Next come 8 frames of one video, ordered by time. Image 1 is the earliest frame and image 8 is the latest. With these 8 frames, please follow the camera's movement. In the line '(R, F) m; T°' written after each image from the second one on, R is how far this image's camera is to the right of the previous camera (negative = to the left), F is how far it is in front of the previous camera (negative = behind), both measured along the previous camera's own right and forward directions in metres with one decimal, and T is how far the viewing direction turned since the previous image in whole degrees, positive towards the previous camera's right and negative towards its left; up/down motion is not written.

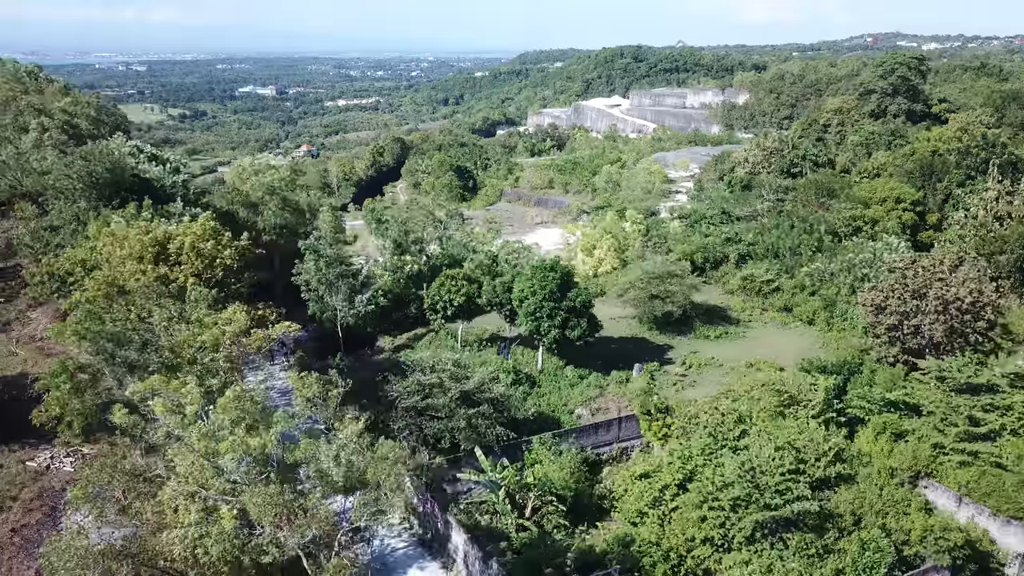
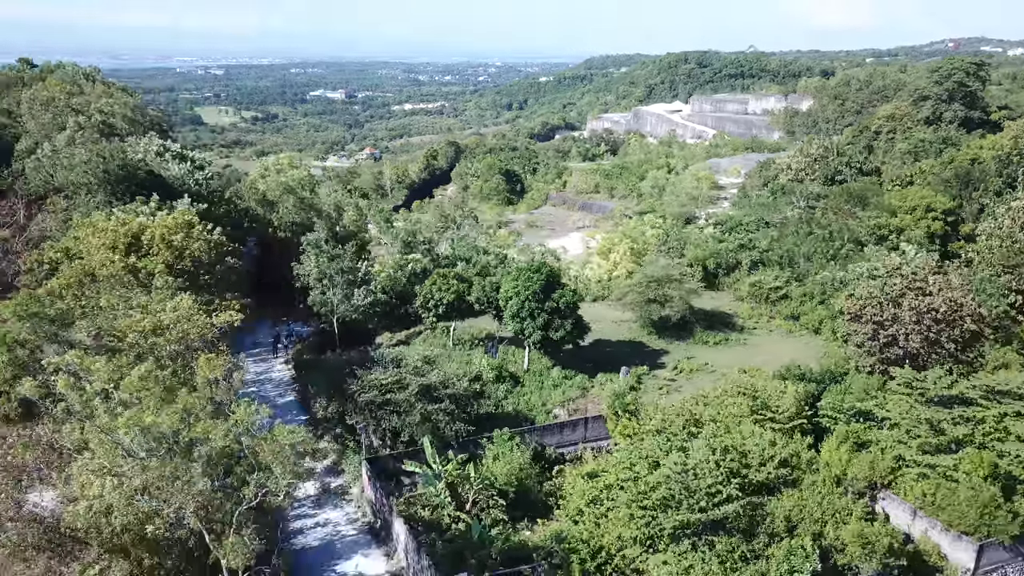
(+1.4, -0.1) m; -4°
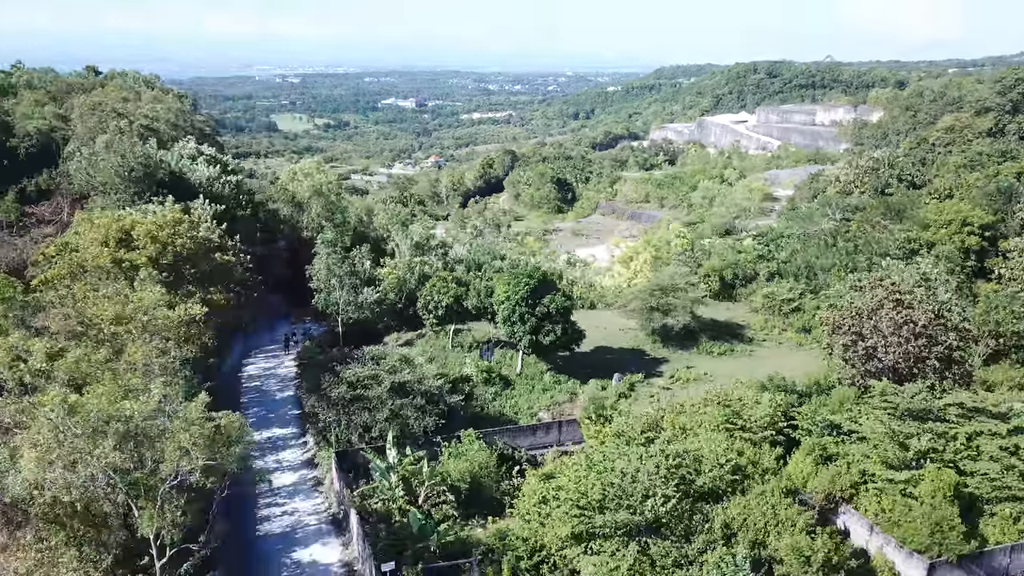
(+1.3, -0.1) m; -5°
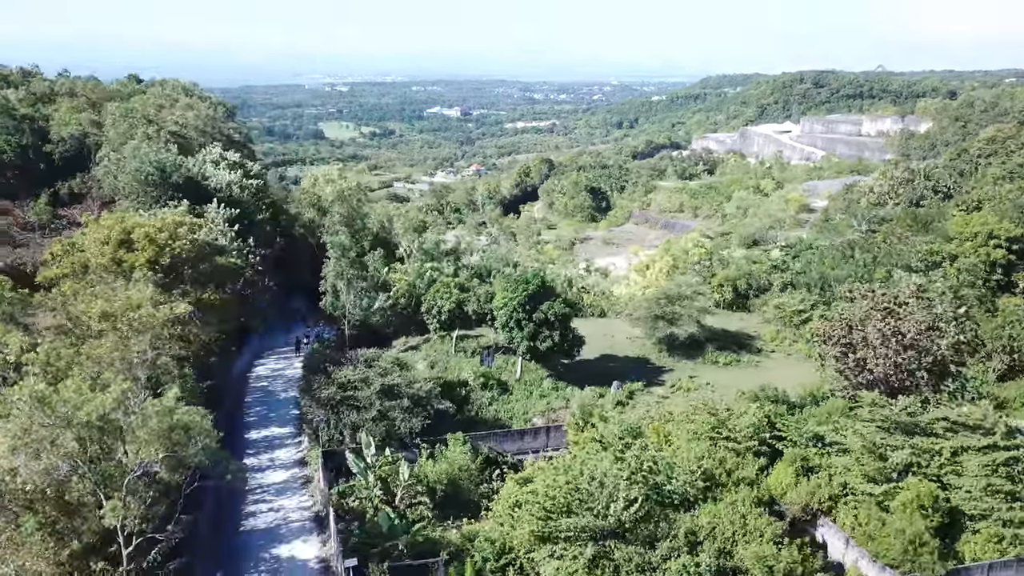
(+0.8, -0.1) m; -3°
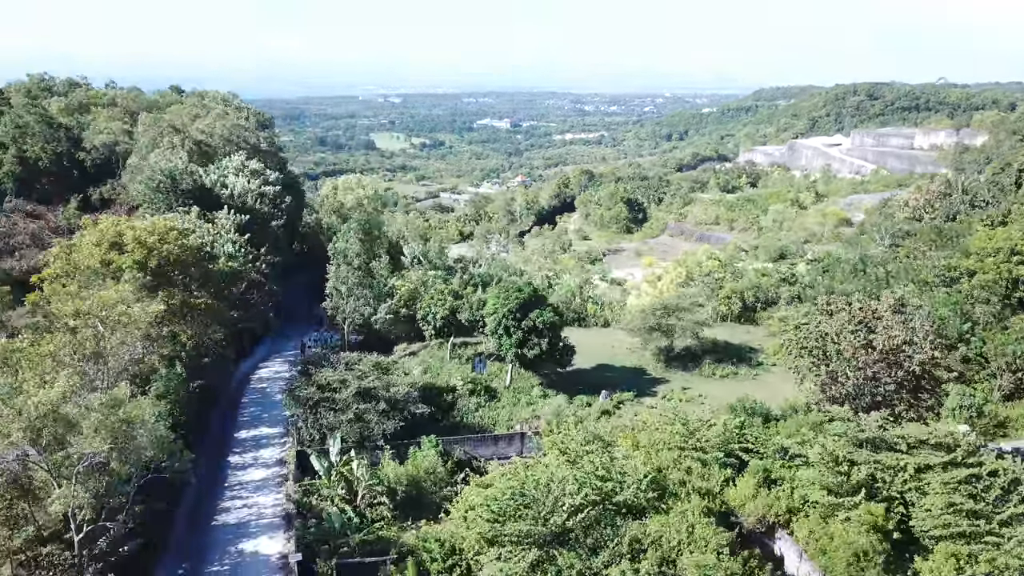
(+1.1, -0.1) m; -3°
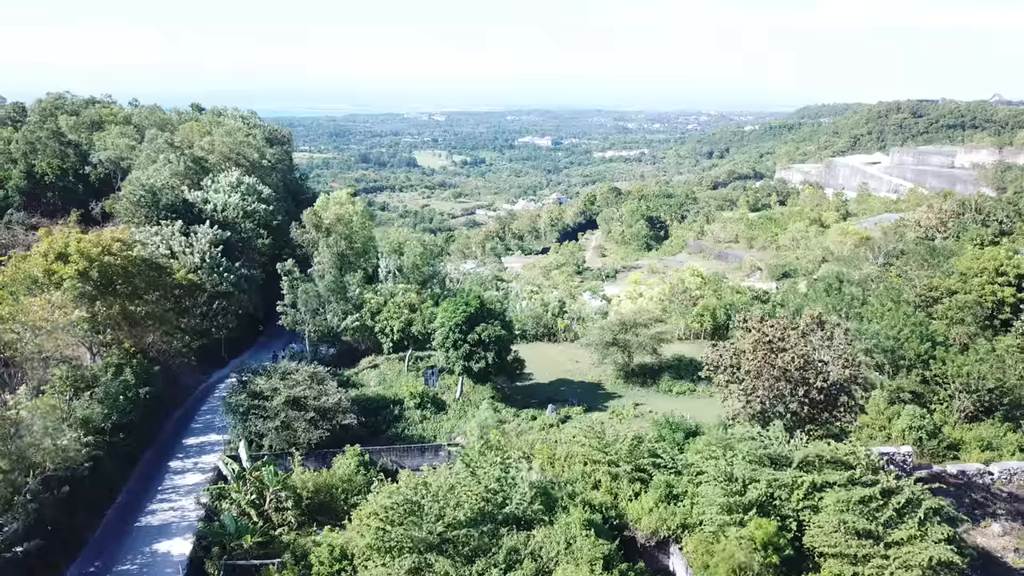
(+1.8, -0.2) m; -3°
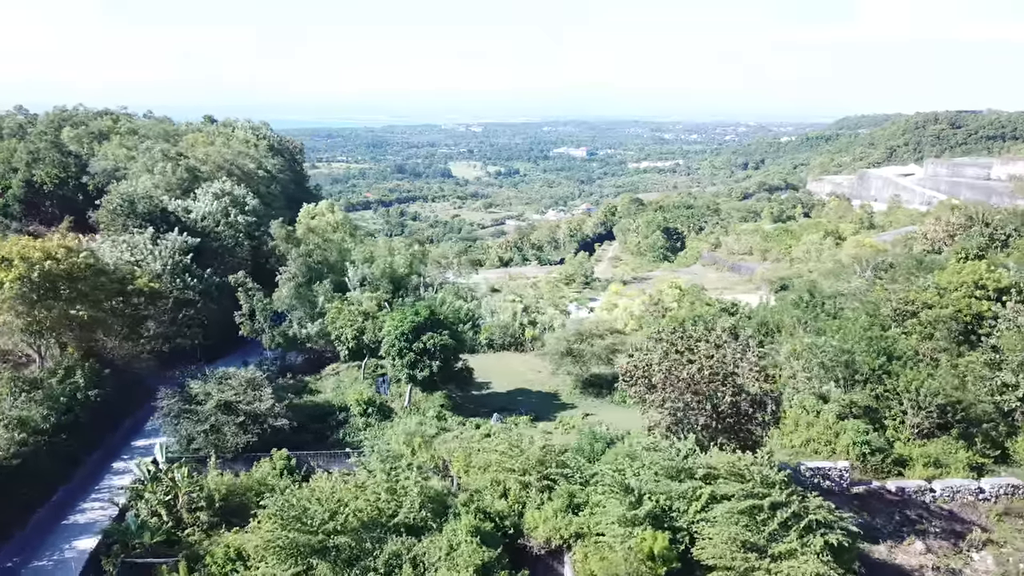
(+1.7, -0.1) m; -3°
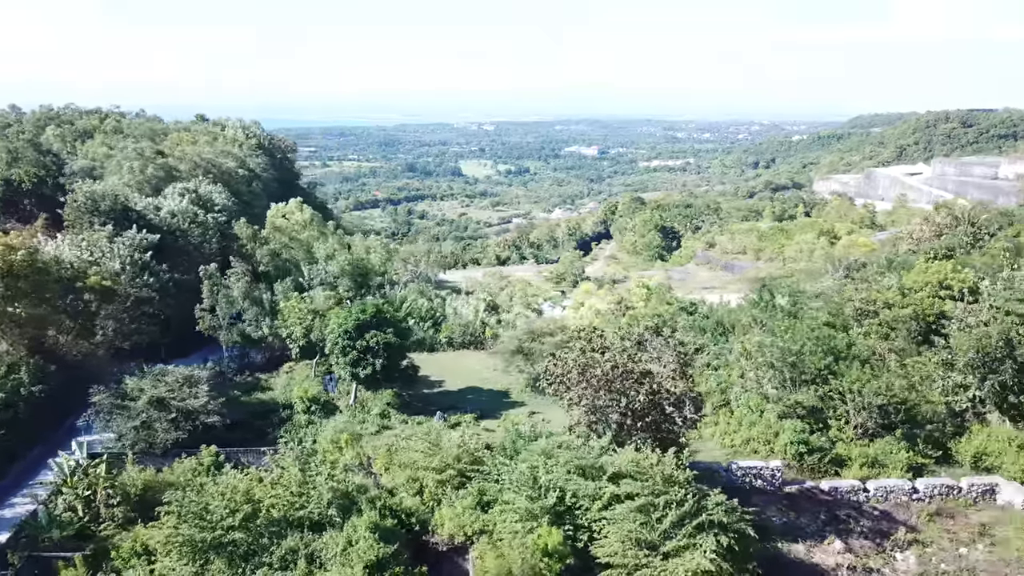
(+1.3, 0.0) m; -1°
